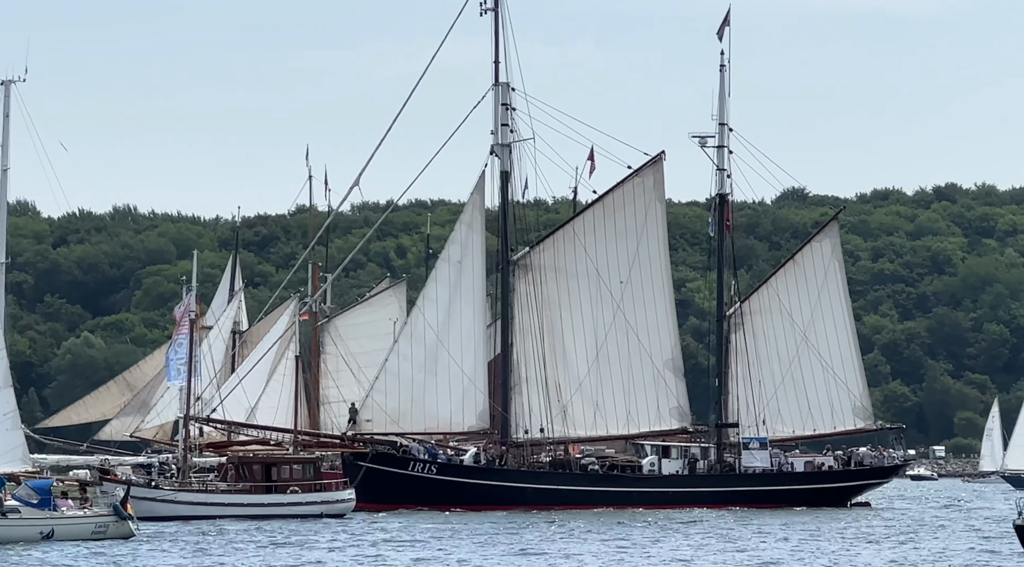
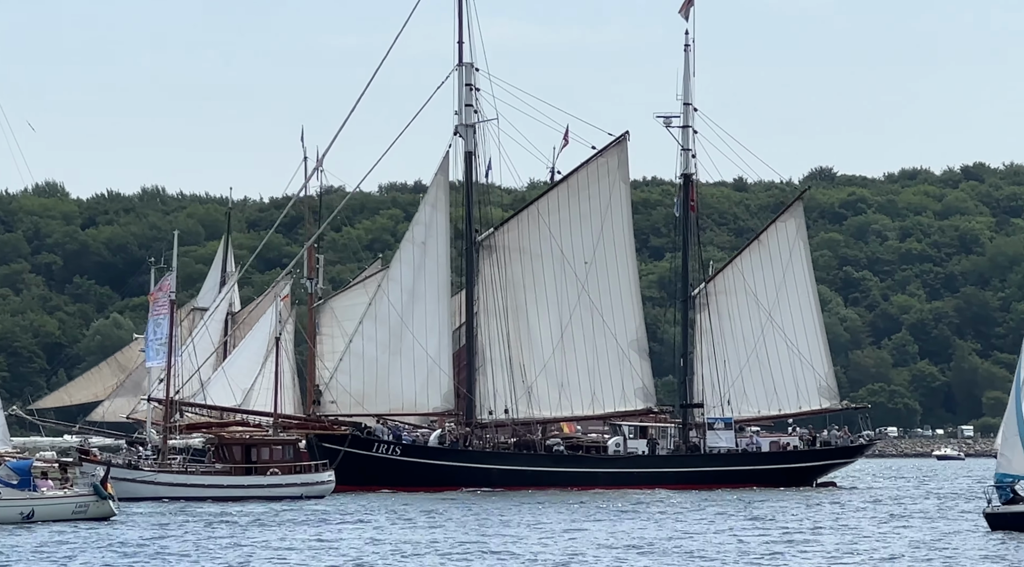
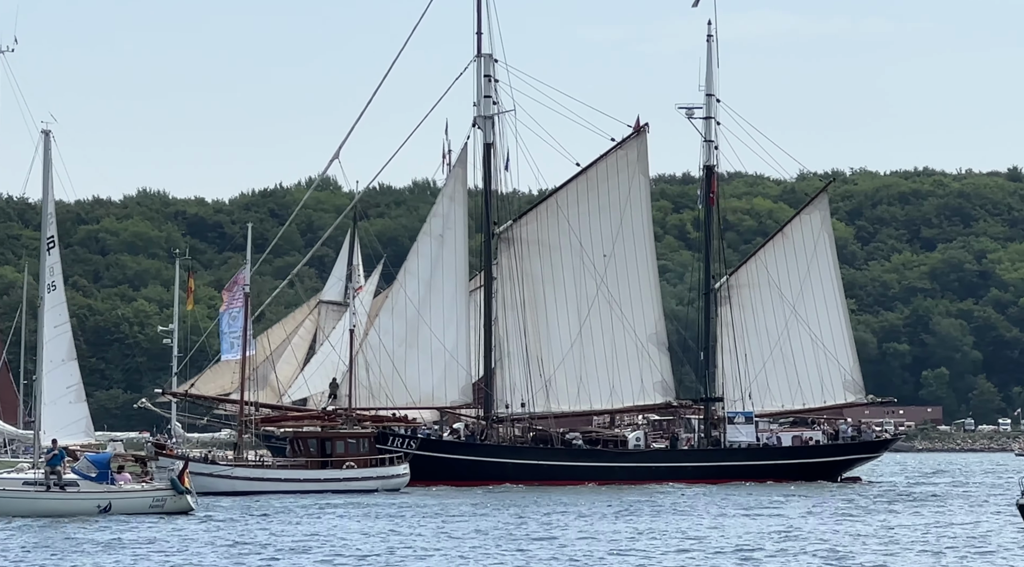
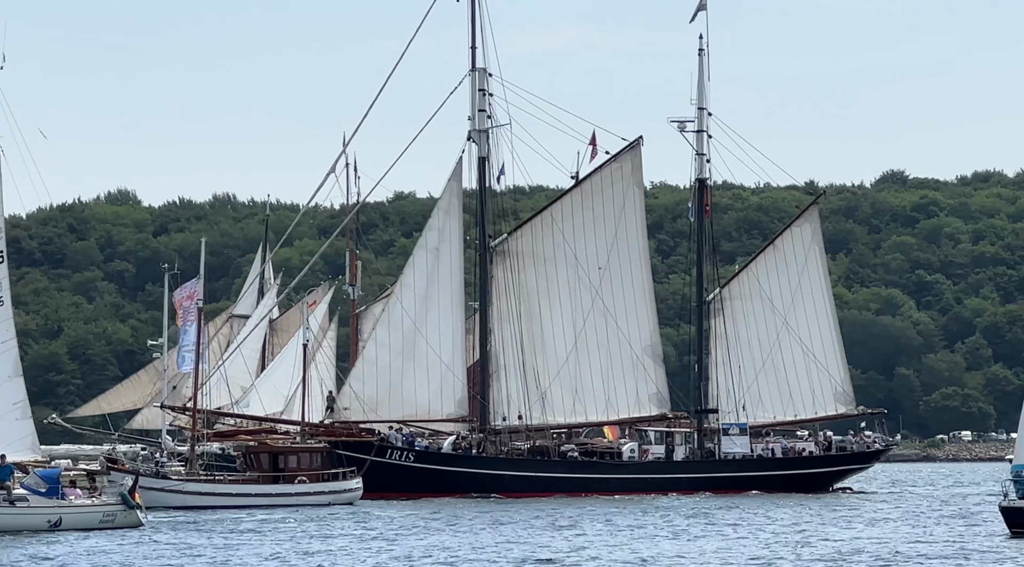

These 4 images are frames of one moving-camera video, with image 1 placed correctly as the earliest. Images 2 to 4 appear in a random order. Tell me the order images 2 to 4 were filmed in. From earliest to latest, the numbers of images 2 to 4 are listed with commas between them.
2, 4, 3
